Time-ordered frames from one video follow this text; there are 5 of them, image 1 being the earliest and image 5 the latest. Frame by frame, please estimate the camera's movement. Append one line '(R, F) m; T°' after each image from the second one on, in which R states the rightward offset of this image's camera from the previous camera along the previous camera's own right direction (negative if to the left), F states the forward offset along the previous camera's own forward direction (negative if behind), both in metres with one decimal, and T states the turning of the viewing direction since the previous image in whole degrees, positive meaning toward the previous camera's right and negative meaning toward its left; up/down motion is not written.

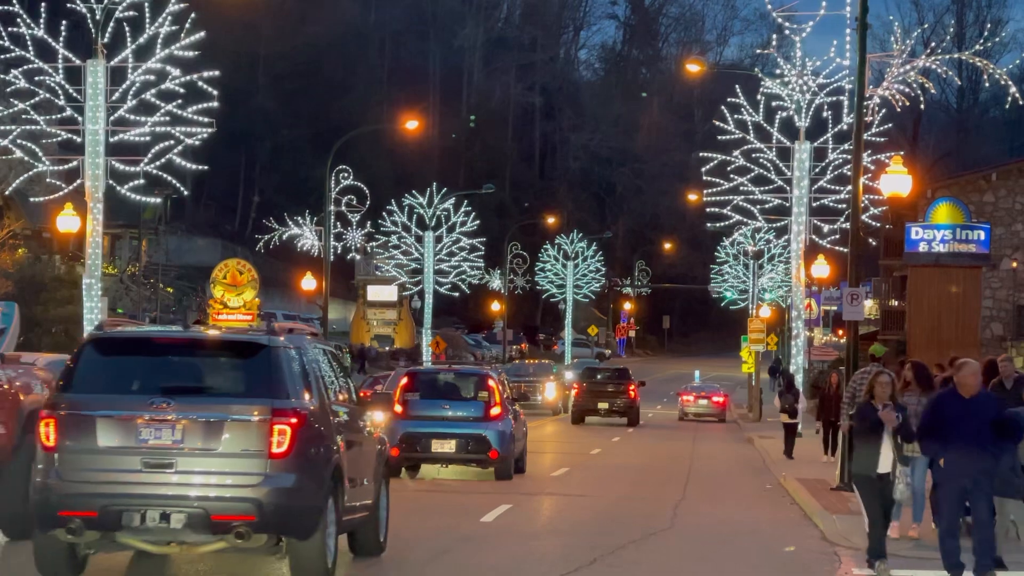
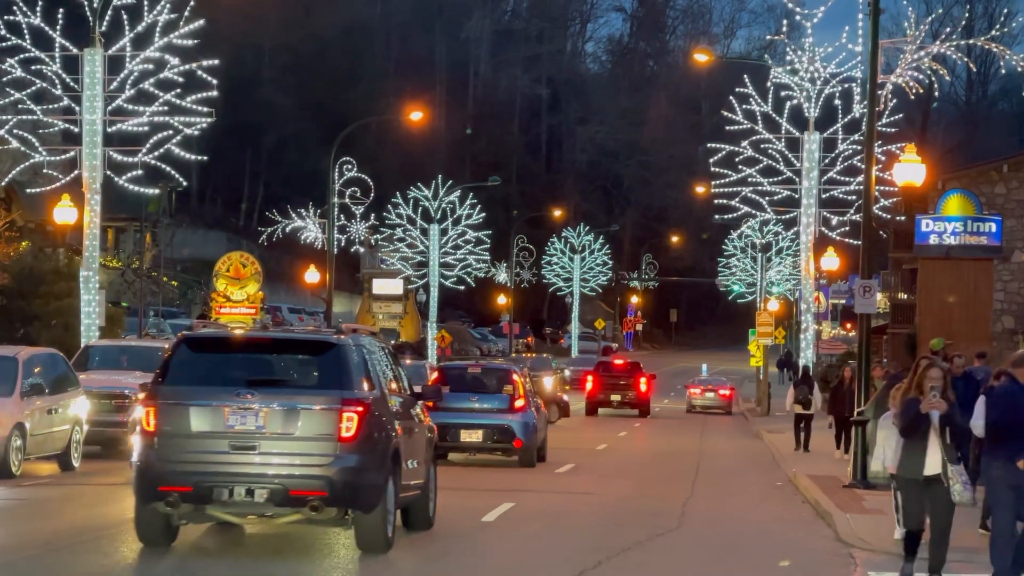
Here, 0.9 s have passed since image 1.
(0.0, +0.4) m; 0°
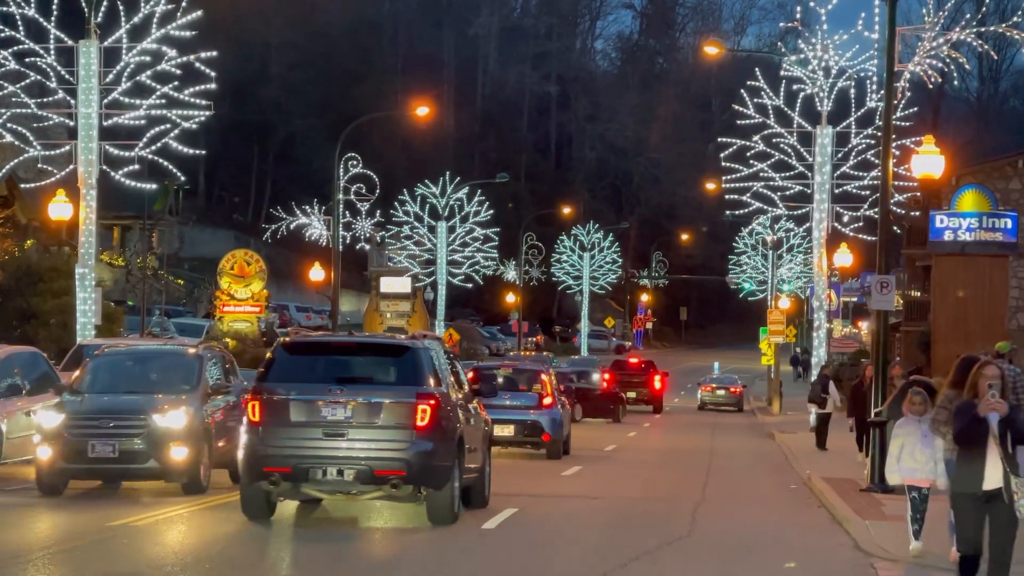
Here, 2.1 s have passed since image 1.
(+0.1, +0.6) m; 0°
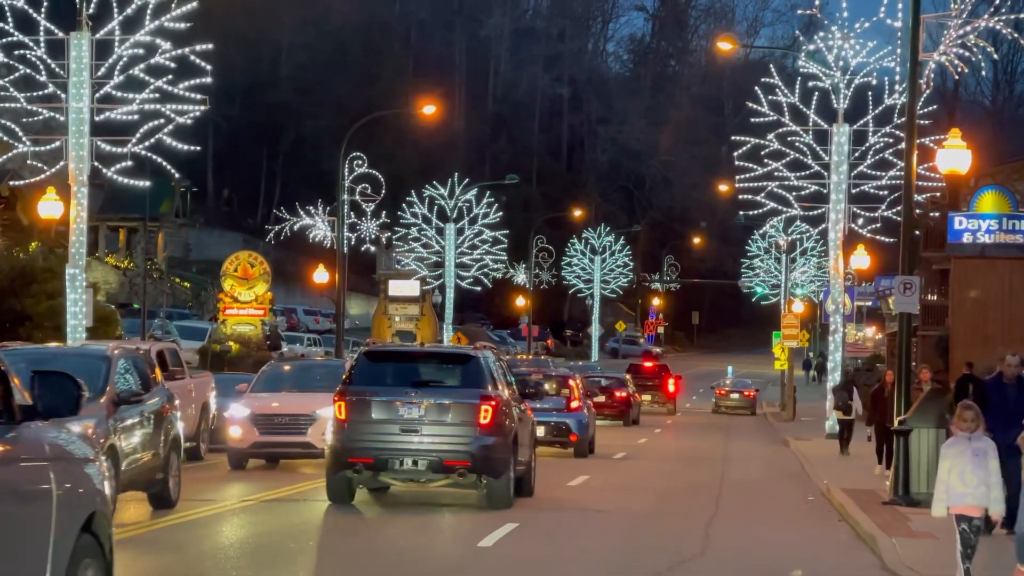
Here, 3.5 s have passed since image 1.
(+0.1, +0.9) m; -1°
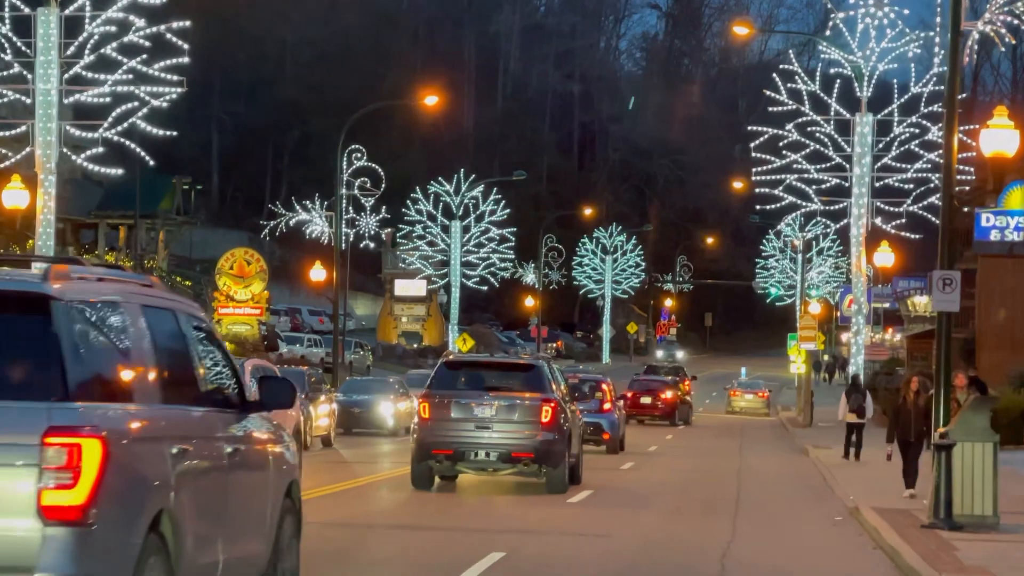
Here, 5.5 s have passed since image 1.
(+0.2, +1.7) m; -1°
